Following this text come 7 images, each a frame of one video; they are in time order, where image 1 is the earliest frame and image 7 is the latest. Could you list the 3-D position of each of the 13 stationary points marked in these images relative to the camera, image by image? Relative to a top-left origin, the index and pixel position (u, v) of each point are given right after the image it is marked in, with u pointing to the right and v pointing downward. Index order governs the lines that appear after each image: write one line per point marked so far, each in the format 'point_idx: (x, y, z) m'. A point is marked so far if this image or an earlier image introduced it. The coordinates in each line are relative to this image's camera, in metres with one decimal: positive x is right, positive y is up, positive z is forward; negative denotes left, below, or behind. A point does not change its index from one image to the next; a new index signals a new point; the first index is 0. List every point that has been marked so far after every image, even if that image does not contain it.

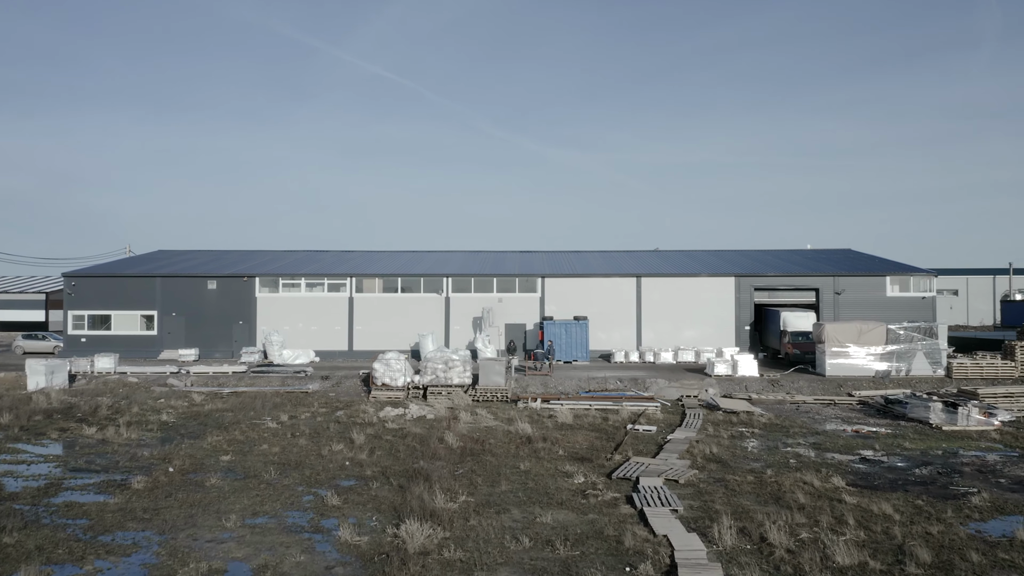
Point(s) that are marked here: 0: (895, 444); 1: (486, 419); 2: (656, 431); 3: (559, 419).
0: (+10.3, -4.2, +17.3) m
1: (-0.8, -3.8, +18.9) m
2: (+4.0, -4.0, +17.9) m
3: (+1.4, -3.8, +19.0) m
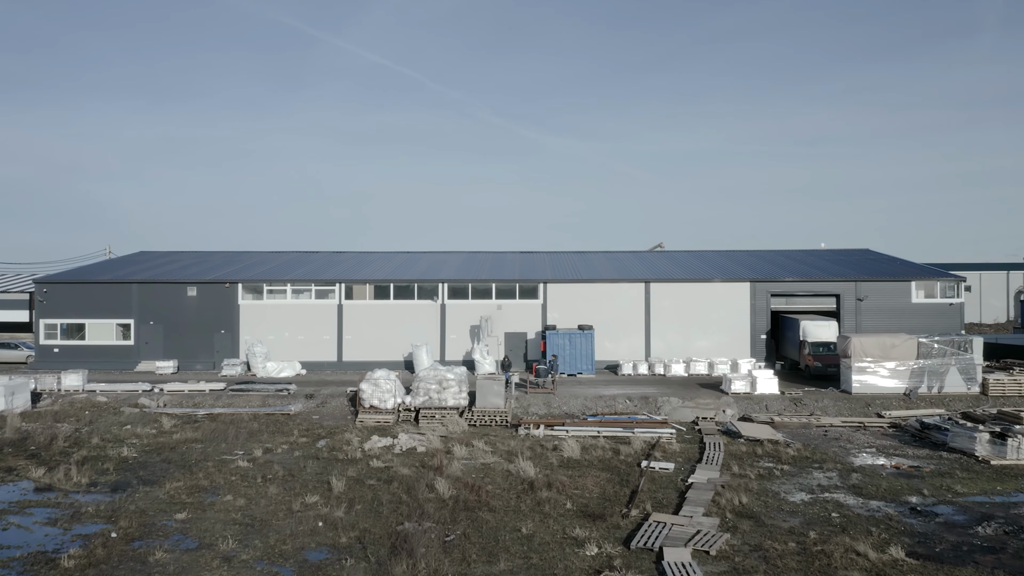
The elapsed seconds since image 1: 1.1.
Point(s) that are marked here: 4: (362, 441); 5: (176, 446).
0: (+10.3, -4.7, +15.4) m
1: (-0.7, -4.4, +16.9) m
2: (+4.0, -4.5, +15.9) m
3: (+1.4, -4.3, +17.0) m
4: (-4.3, -4.4, +18.5) m
5: (-9.4, -4.5, +18.1) m
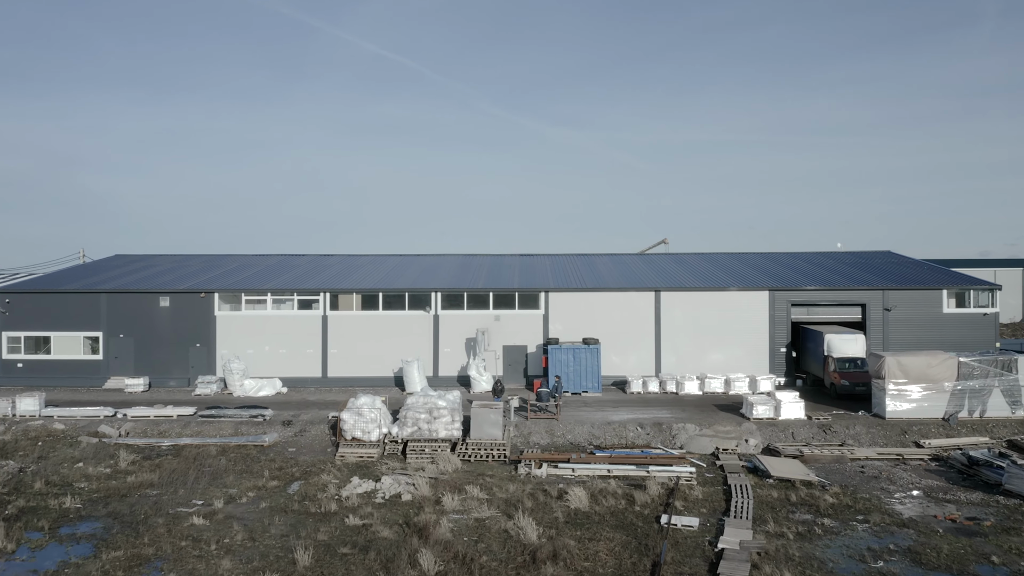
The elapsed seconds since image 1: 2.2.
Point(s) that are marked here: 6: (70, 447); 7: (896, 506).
0: (+10.3, -5.3, +13.2) m
1: (-0.8, -5.0, +14.7) m
2: (+4.0, -5.1, +13.7) m
3: (+1.4, -4.9, +14.8) m
4: (-4.3, -5.0, +16.3) m
5: (-9.5, -5.1, +15.9) m
6: (-13.5, -4.9, +19.7) m
7: (+9.3, -5.3, +15.6) m
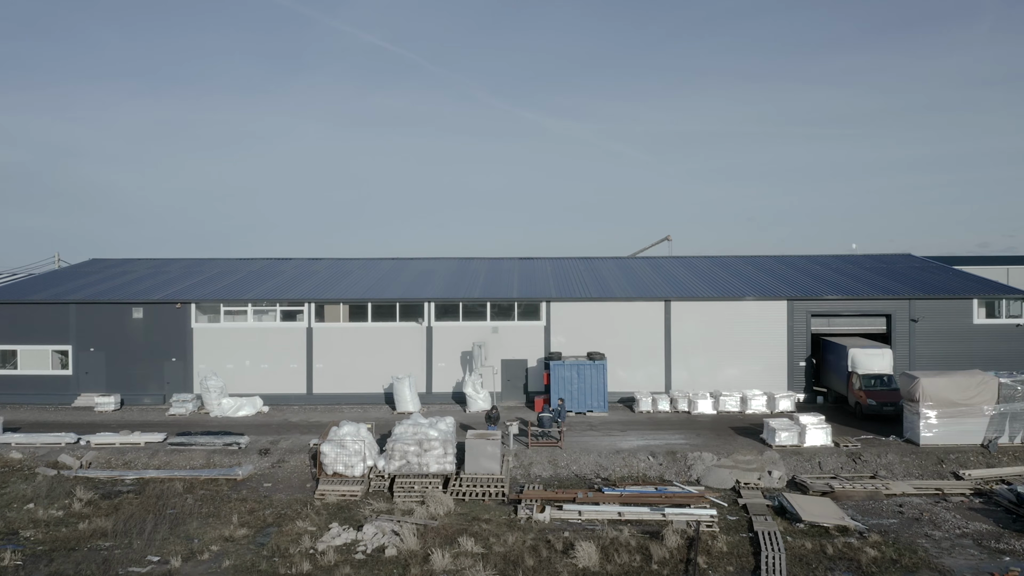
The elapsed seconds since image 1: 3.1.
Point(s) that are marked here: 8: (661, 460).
0: (+10.2, -5.9, +11.3) m
1: (-0.8, -5.5, +12.8) m
2: (+3.9, -5.6, +11.9) m
3: (+1.3, -5.5, +13.0) m
4: (-4.4, -5.5, +14.4) m
5: (-9.5, -5.6, +14.0) m
6: (-13.5, -5.4, +17.9) m
7: (+9.3, -5.8, +13.8) m
8: (+4.4, -5.0, +18.9) m
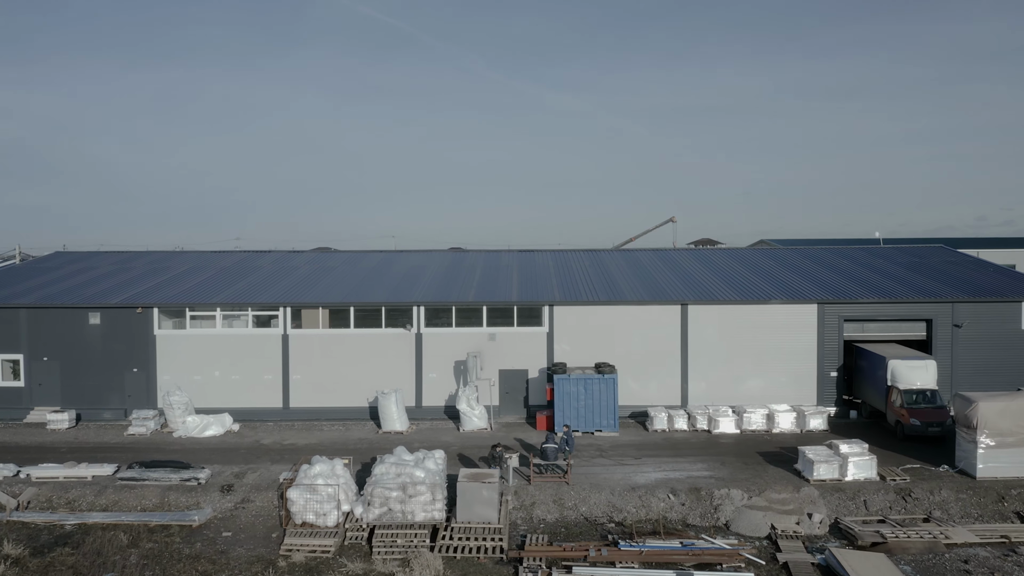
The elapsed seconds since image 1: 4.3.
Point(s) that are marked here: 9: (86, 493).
0: (+10.3, -6.5, +8.9) m
1: (-0.8, -6.1, +10.4) m
2: (+4.0, -6.2, +9.4) m
3: (+1.3, -6.0, +10.5) m
4: (-4.4, -6.0, +11.9) m
5: (-9.5, -6.2, +11.6) m
6: (-13.5, -5.8, +15.4) m
7: (+9.3, -6.3, +11.4) m
8: (+4.3, -5.4, +16.4) m
9: (-11.3, -5.4, +17.1) m
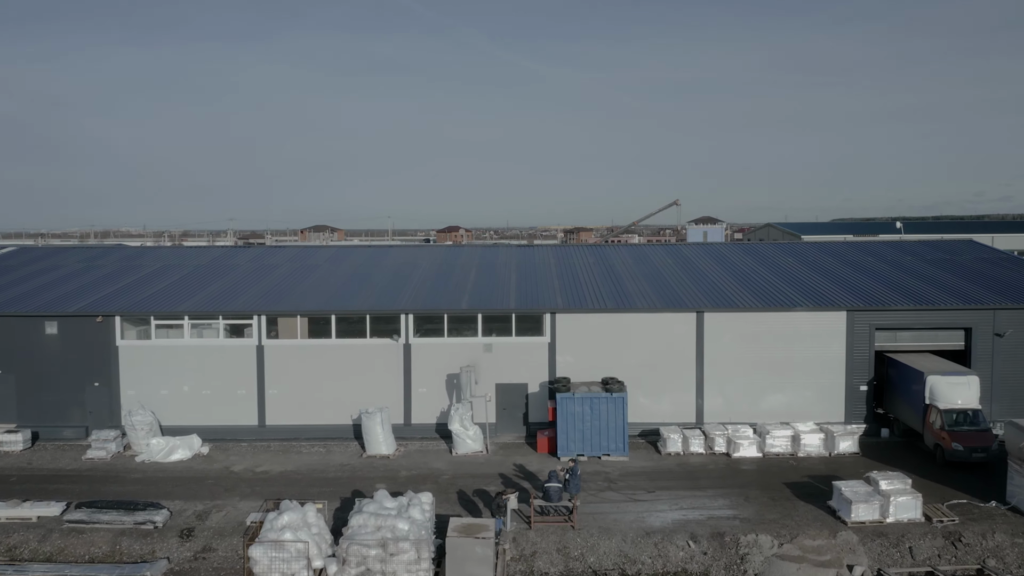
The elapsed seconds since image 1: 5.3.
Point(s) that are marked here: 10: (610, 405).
0: (+10.2, -7.2, +7.0) m
1: (-0.8, -6.7, +8.4) m
2: (+3.9, -6.9, +7.5) m
3: (+1.3, -6.7, +8.6) m
4: (-4.4, -6.6, +10.0) m
5: (-9.5, -6.8, +9.6) m
6: (-13.6, -6.3, +13.4) m
7: (+9.2, -6.9, +9.5) m
8: (+4.3, -5.8, +14.5) m
9: (-11.3, -5.8, +15.1) m
10: (+2.9, -3.4, +19.0) m
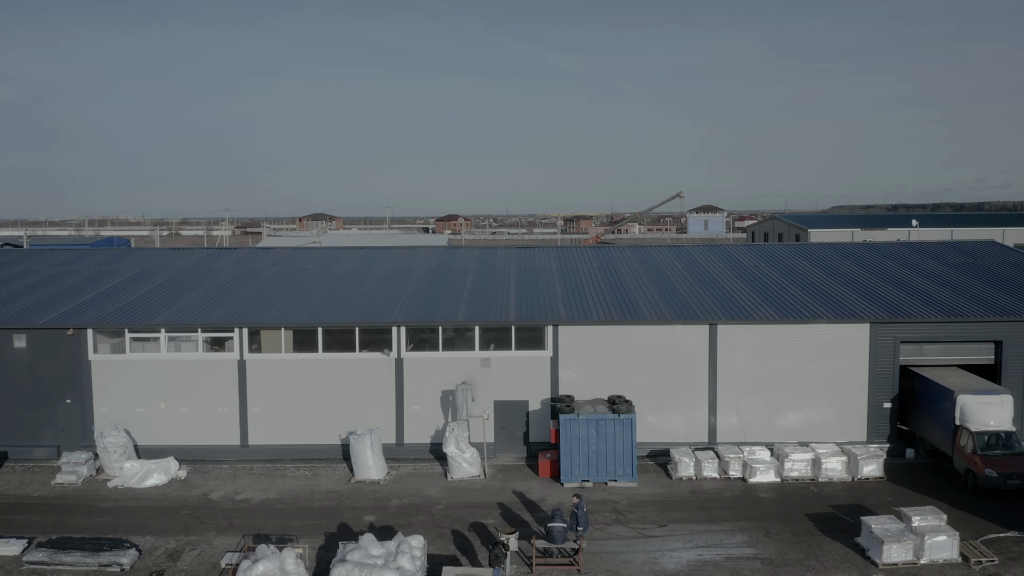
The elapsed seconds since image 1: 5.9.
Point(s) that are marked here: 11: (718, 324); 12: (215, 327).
0: (+10.2, -7.7, +5.8) m
1: (-0.8, -7.3, +7.2) m
2: (+3.9, -7.5, +6.3) m
3: (+1.3, -7.2, +7.3) m
4: (-4.4, -7.2, +8.7) m
5: (-9.5, -7.3, +8.3) m
6: (-13.6, -6.7, +12.1) m
7: (+9.2, -7.4, +8.2) m
8: (+4.3, -6.2, +13.2) m
9: (-11.3, -6.3, +13.8) m
10: (+2.9, -3.8, +17.7) m
11: (+6.1, -1.1, +19.2) m
12: (-9.1, -1.2, +19.7) m
